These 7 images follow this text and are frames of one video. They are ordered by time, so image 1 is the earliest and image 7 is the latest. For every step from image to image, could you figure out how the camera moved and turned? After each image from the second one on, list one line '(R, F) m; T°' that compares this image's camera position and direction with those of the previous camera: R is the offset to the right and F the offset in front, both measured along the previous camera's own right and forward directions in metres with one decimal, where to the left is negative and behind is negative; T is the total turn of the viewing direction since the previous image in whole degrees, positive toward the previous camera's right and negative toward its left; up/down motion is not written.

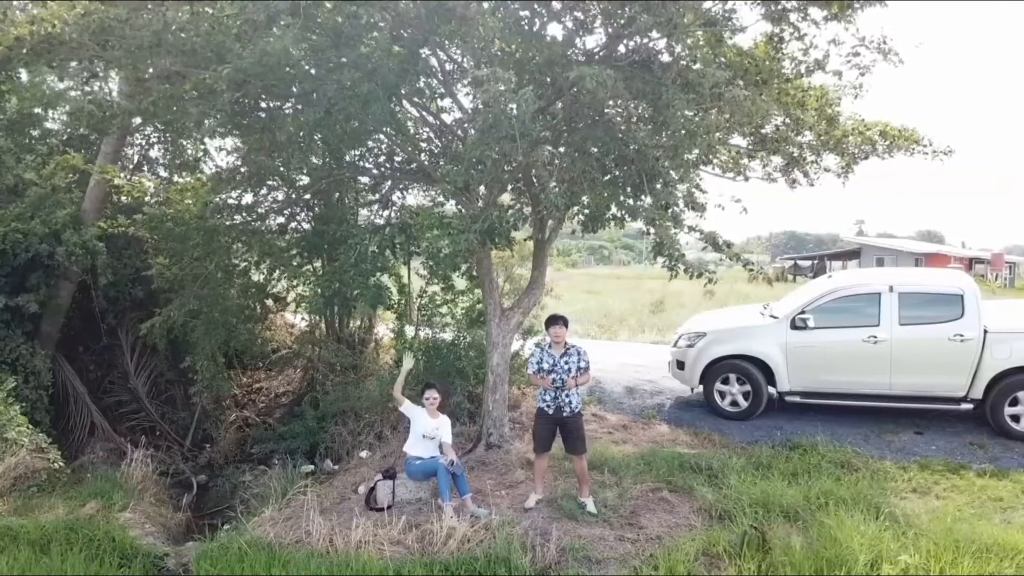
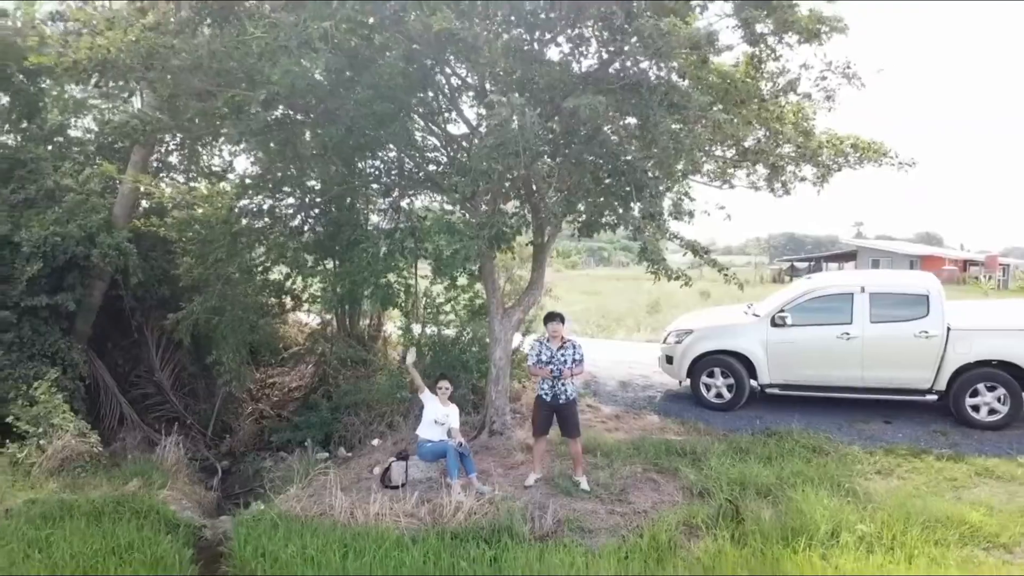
(0.0, -0.6) m; 0°
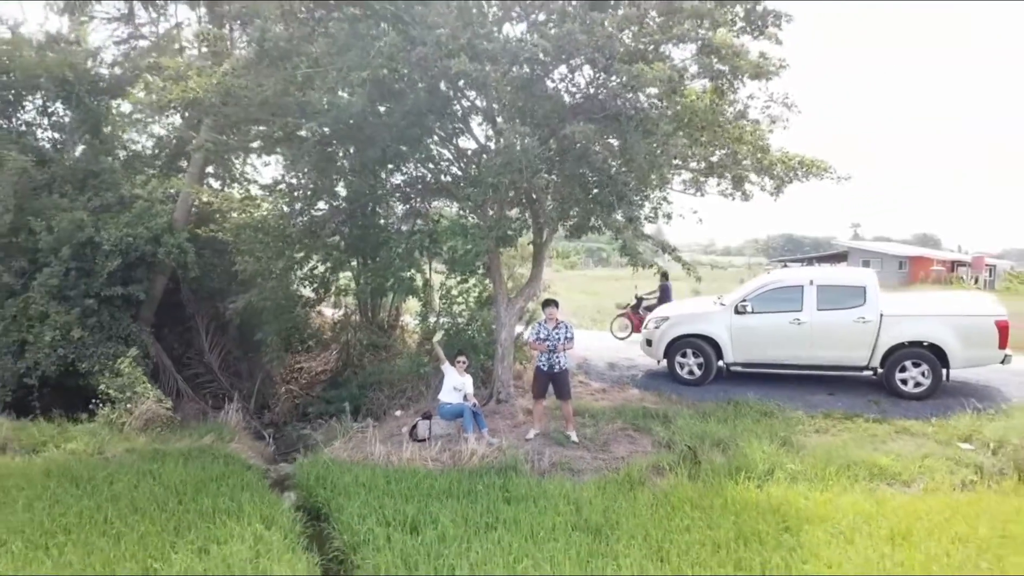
(0.0, -1.4) m; 0°
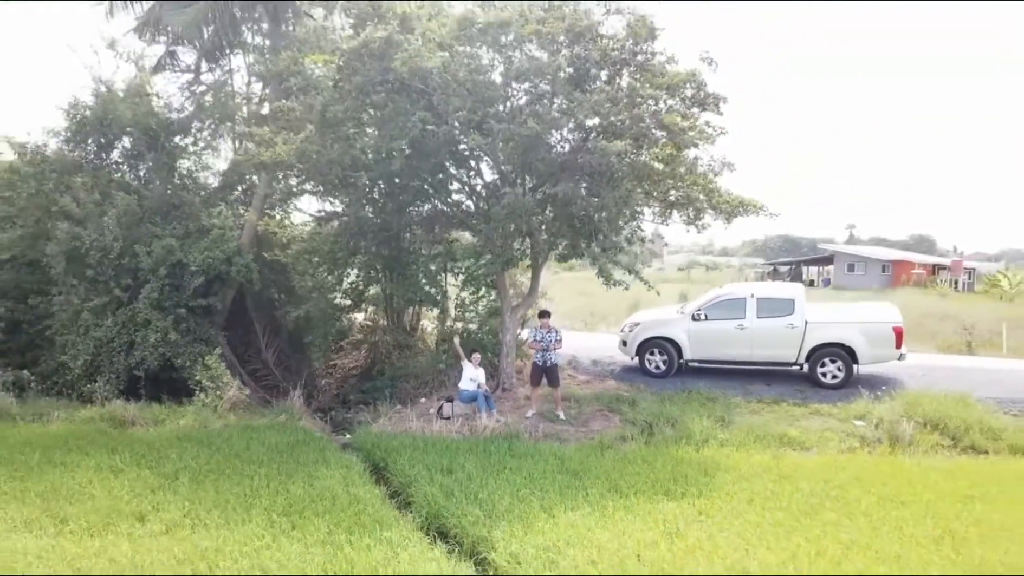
(0.0, -2.3) m; 0°
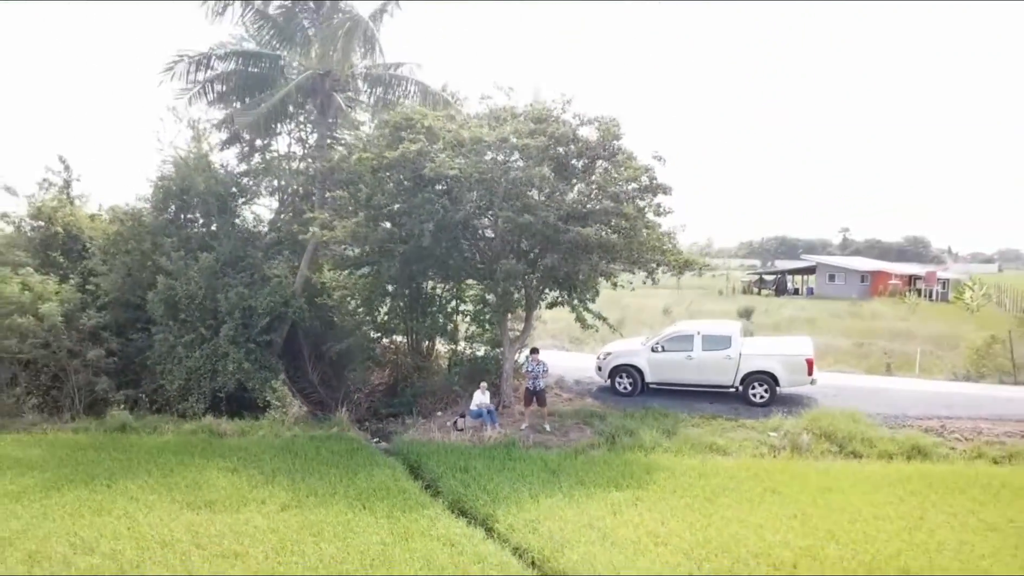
(0.0, -3.0) m; 0°
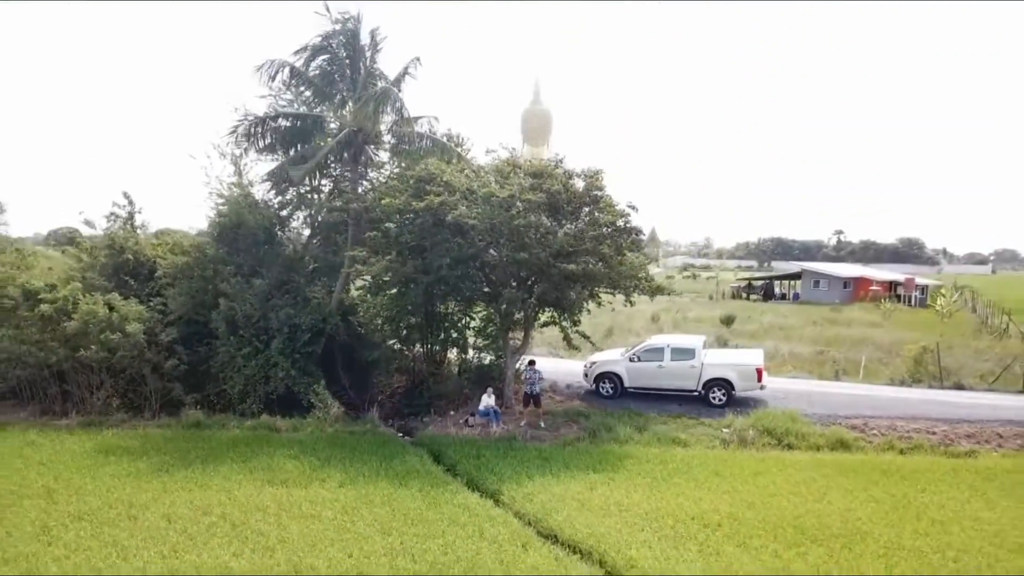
(0.0, -2.9) m; 0°
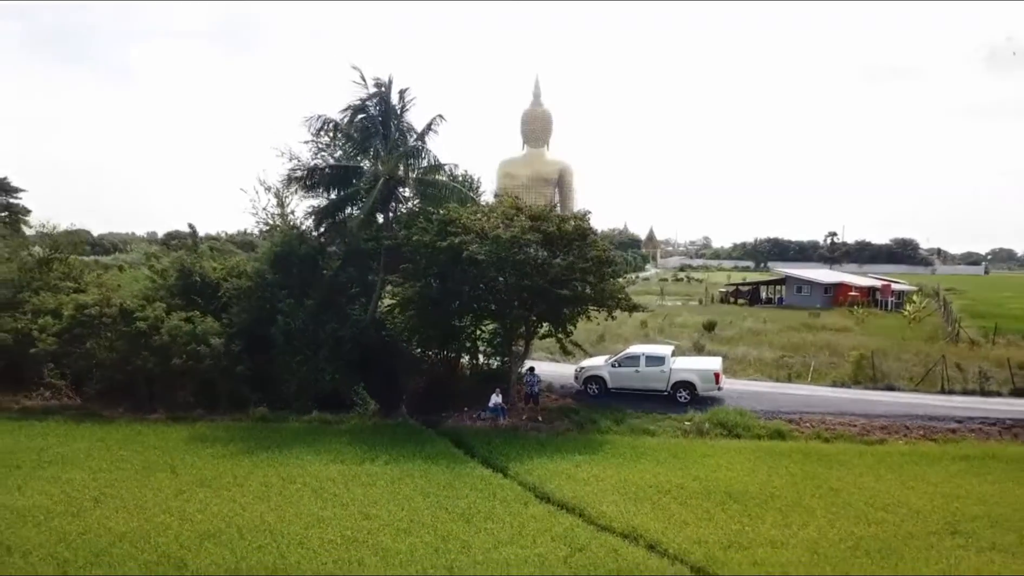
(-0.1, -3.8) m; 0°
